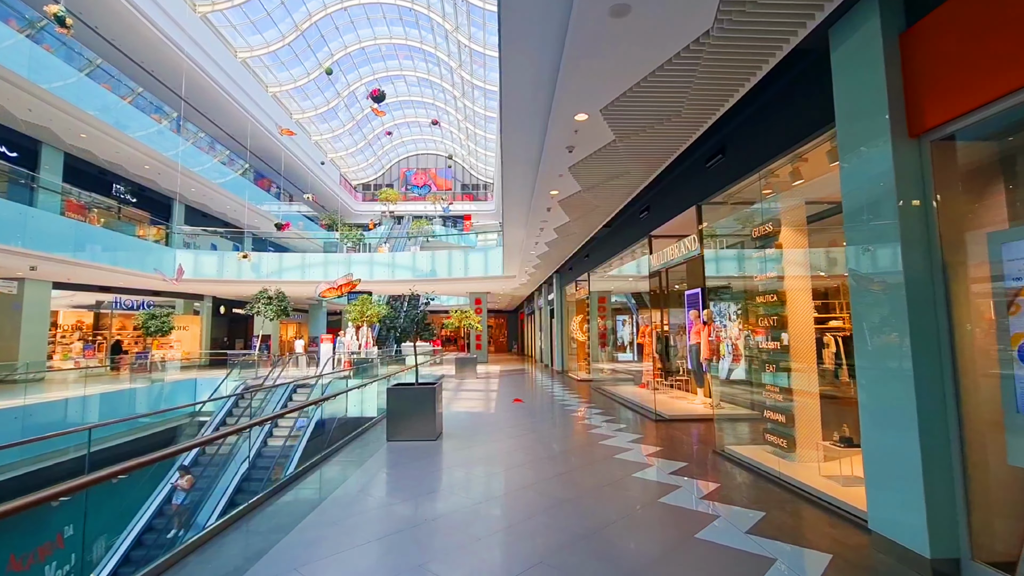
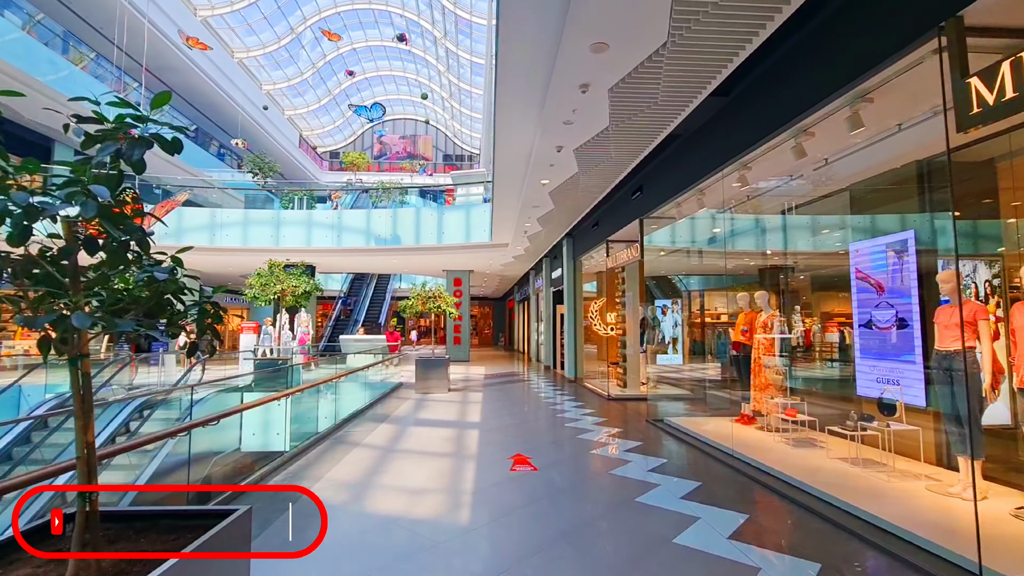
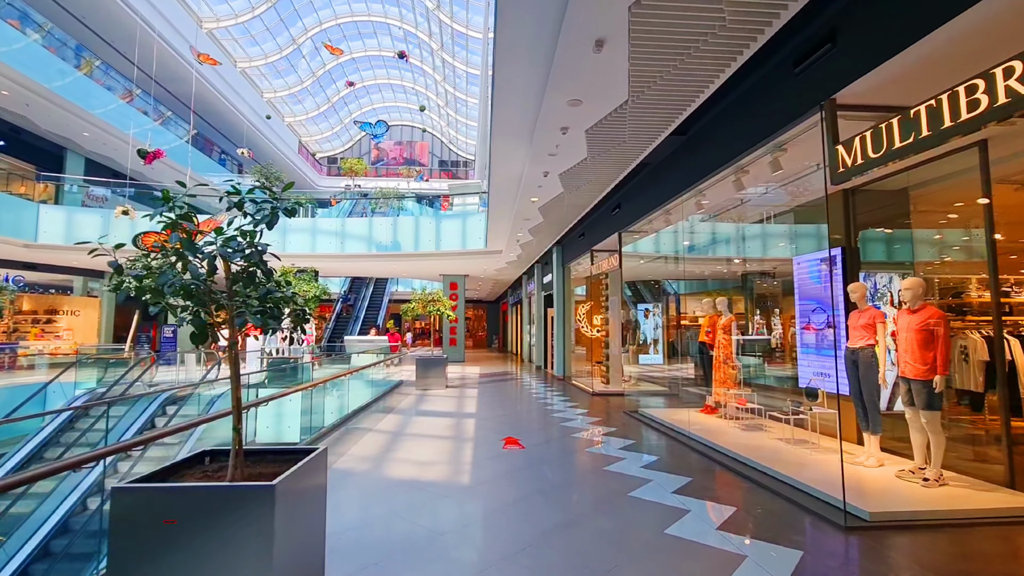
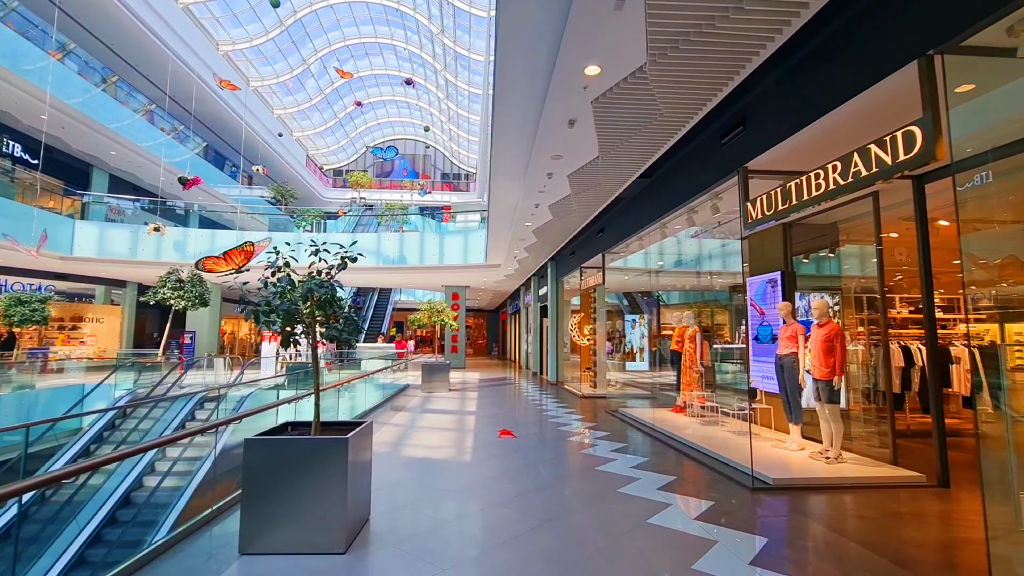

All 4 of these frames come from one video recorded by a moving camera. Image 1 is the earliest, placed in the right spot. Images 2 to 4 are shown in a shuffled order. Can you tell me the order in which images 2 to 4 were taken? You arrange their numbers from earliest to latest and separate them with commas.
4, 3, 2
